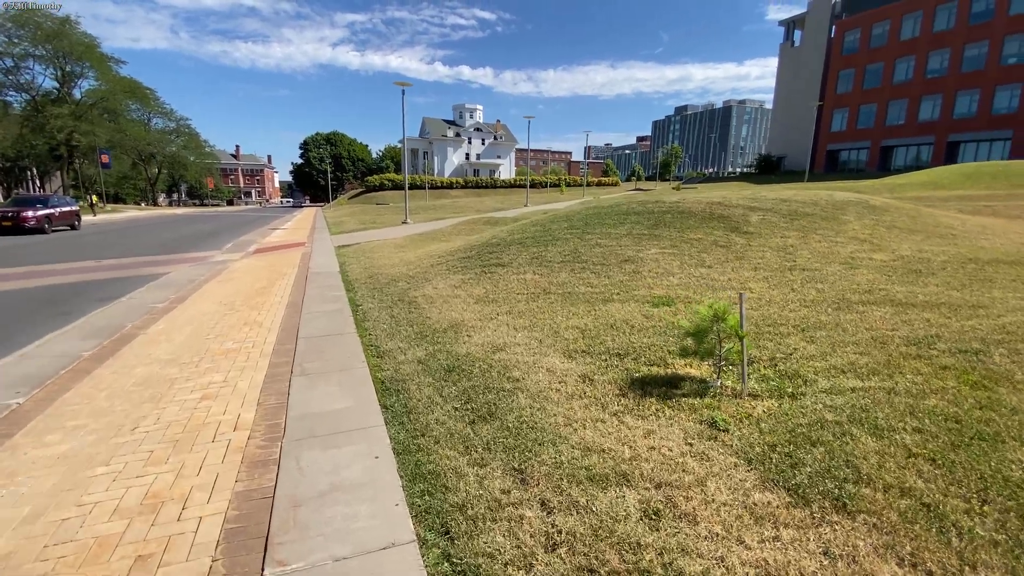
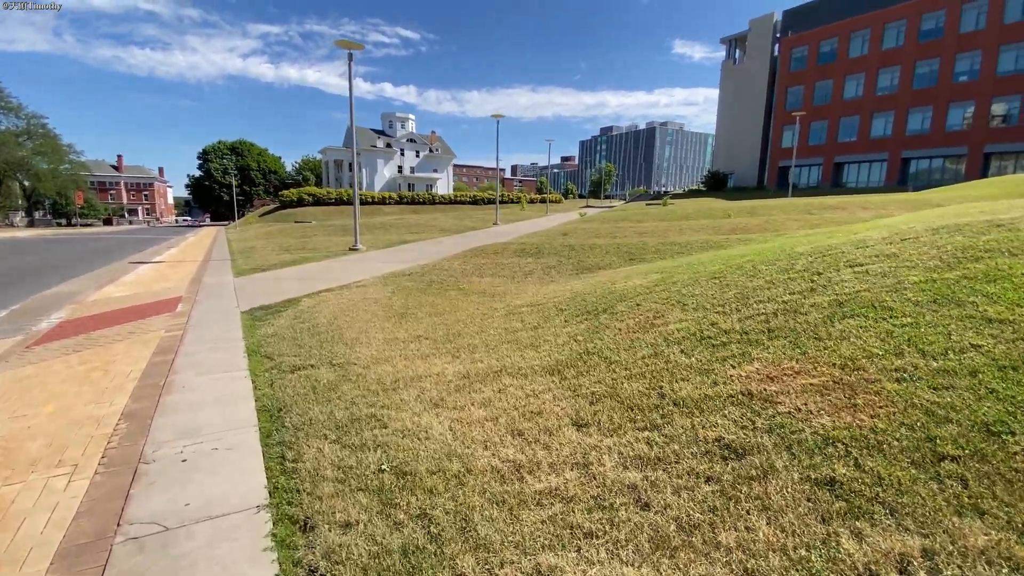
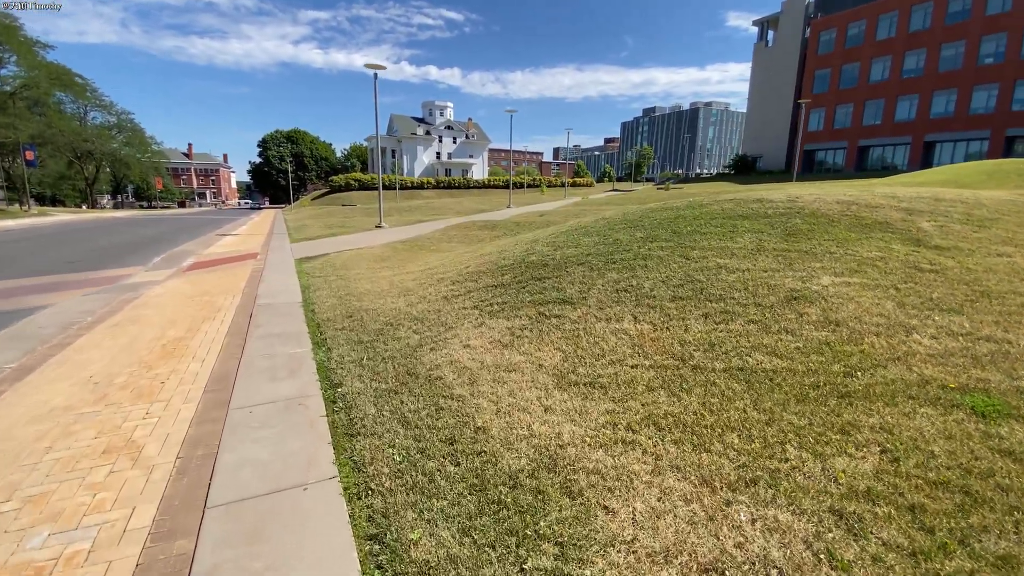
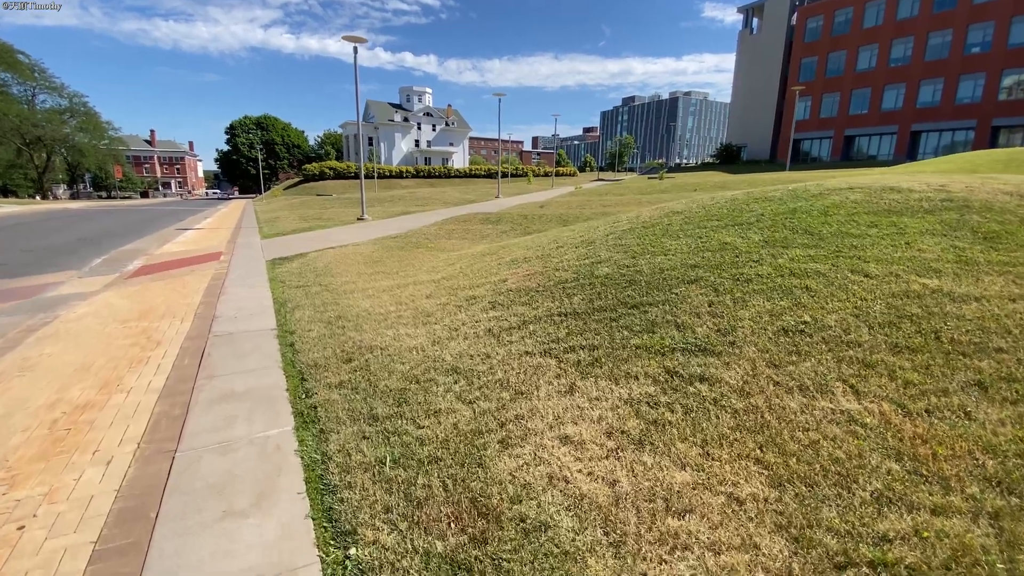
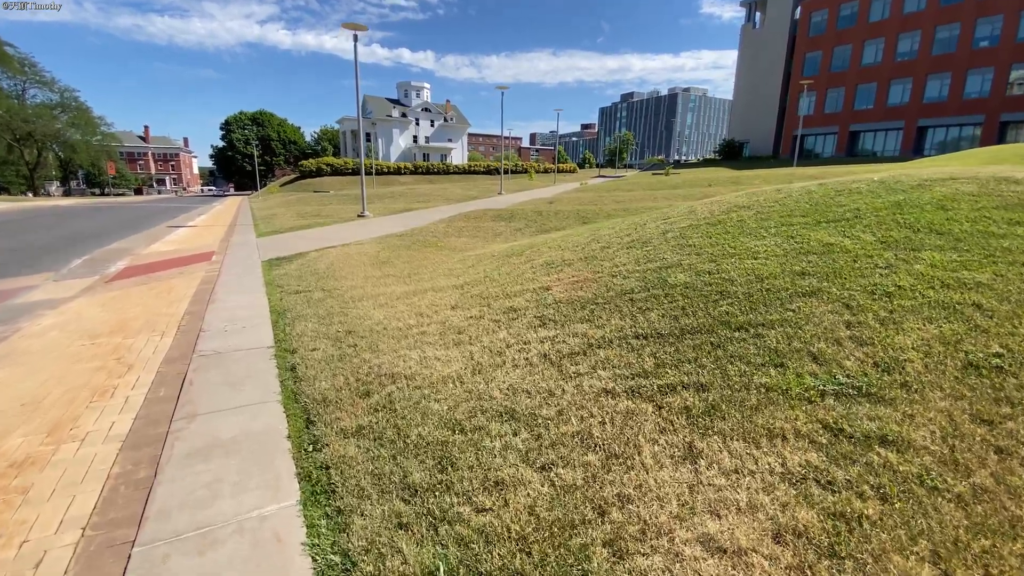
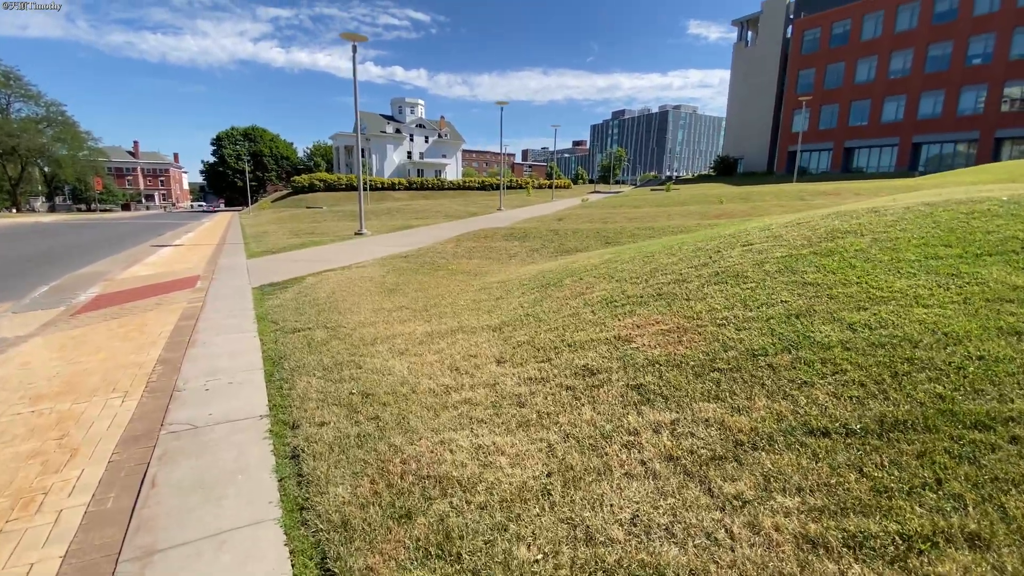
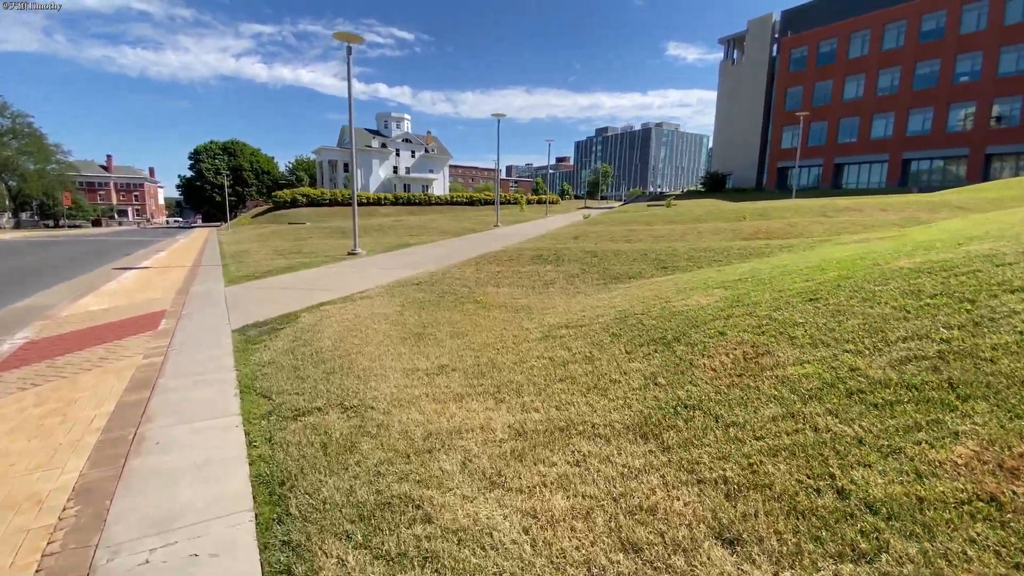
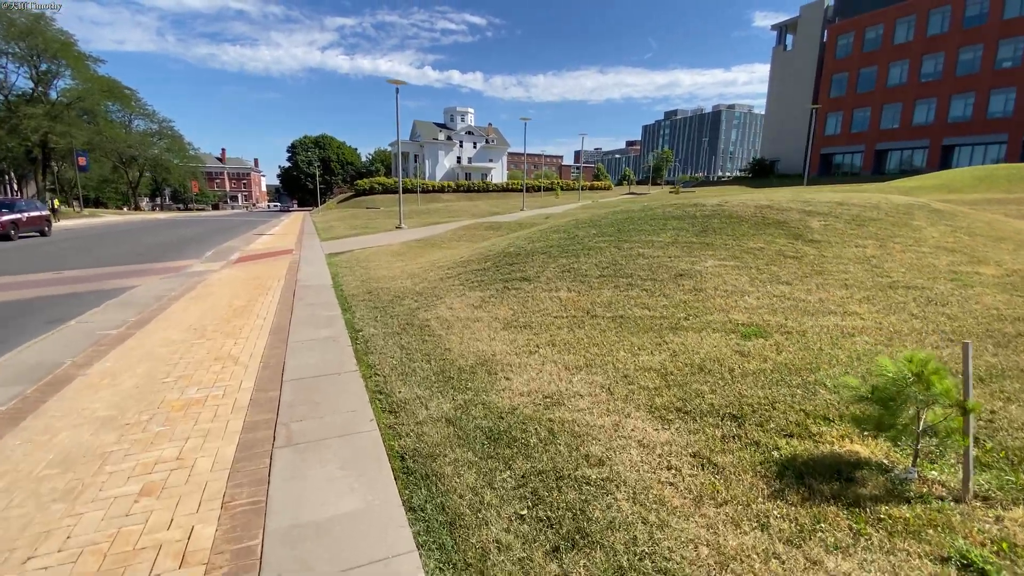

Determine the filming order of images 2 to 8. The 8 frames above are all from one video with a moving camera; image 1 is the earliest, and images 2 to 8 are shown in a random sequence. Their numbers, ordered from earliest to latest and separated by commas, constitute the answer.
8, 3, 4, 5, 6, 2, 7
